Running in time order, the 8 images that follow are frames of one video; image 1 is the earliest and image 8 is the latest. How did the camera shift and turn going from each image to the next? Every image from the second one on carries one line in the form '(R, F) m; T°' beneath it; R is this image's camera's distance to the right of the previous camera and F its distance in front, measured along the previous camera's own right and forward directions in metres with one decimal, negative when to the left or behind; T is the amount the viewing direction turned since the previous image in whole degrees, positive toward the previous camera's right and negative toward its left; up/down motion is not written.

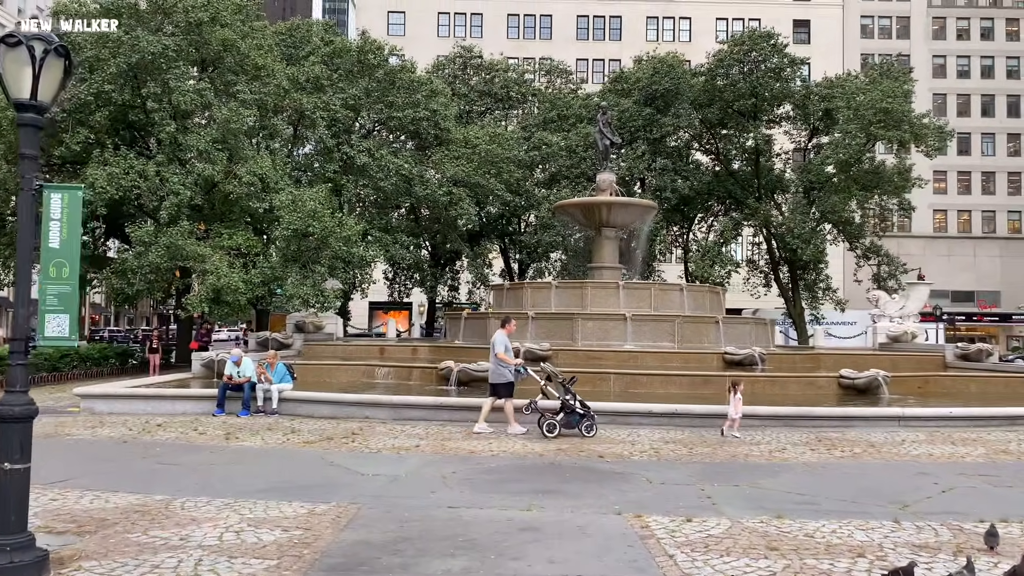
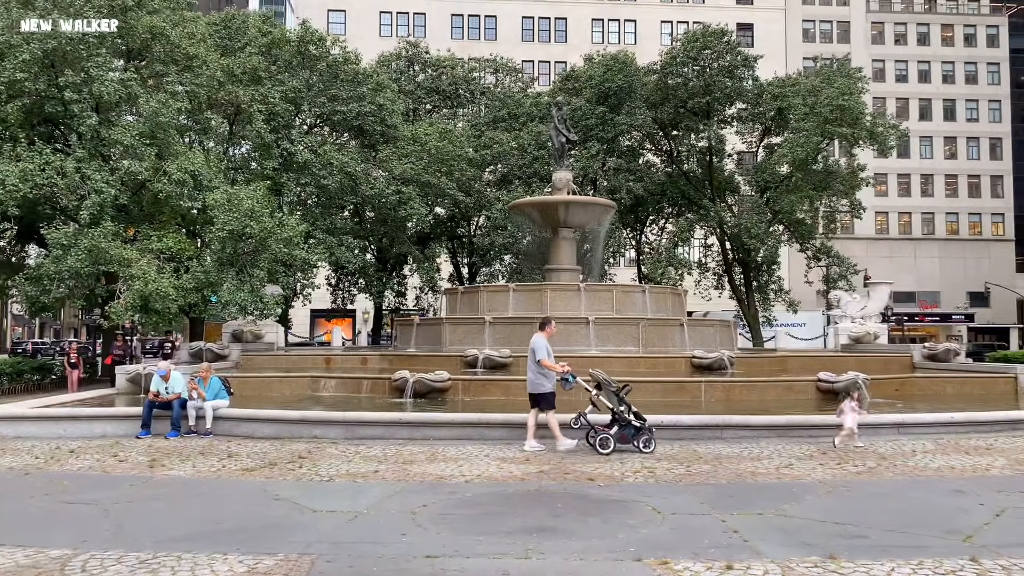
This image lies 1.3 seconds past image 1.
(-0.3, +1.3) m; +4°
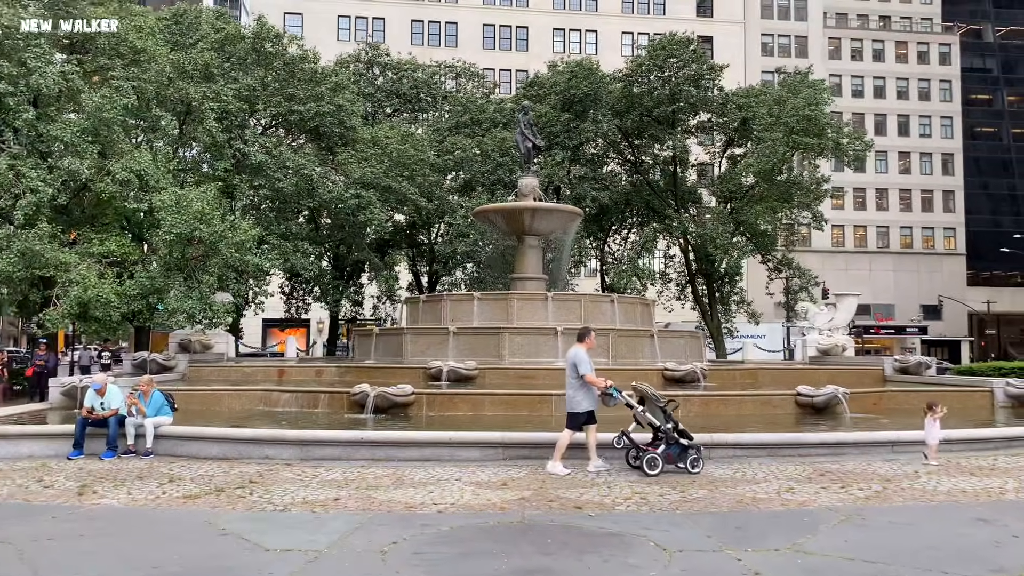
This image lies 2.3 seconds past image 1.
(-0.2, +0.8) m; +3°
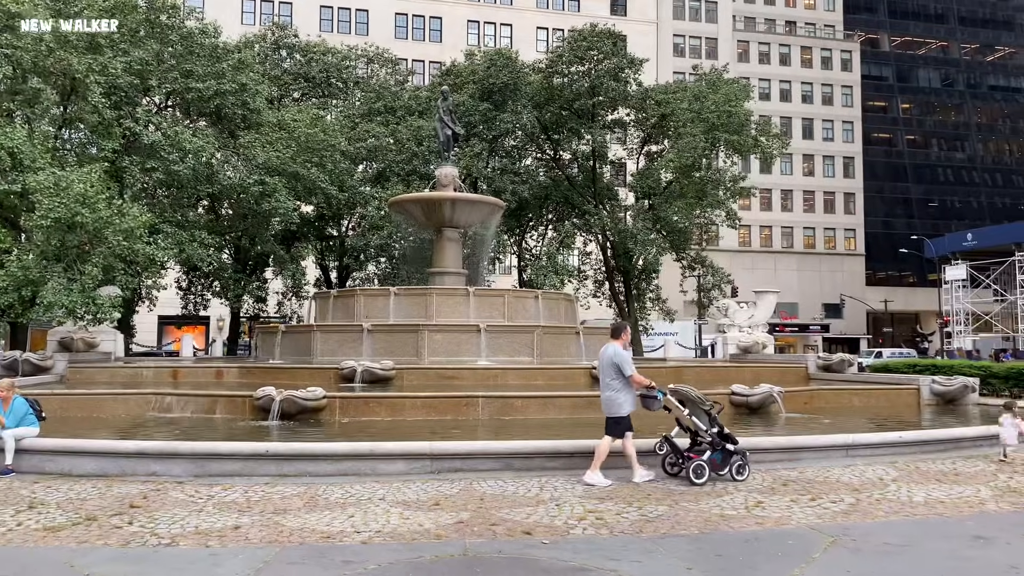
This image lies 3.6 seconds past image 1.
(-0.2, +1.1) m; +6°
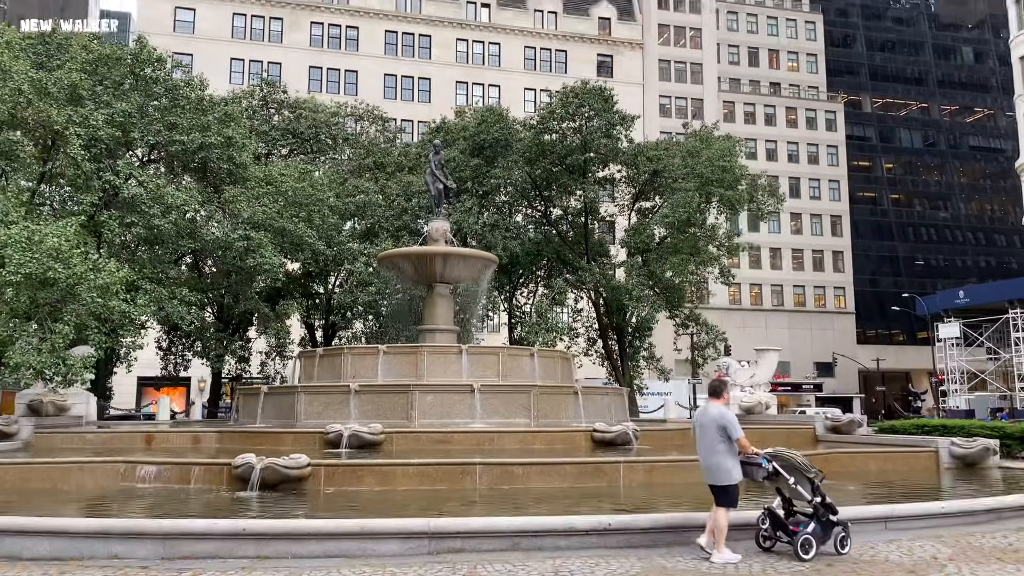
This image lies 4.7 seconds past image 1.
(-0.2, +0.8) m; +1°
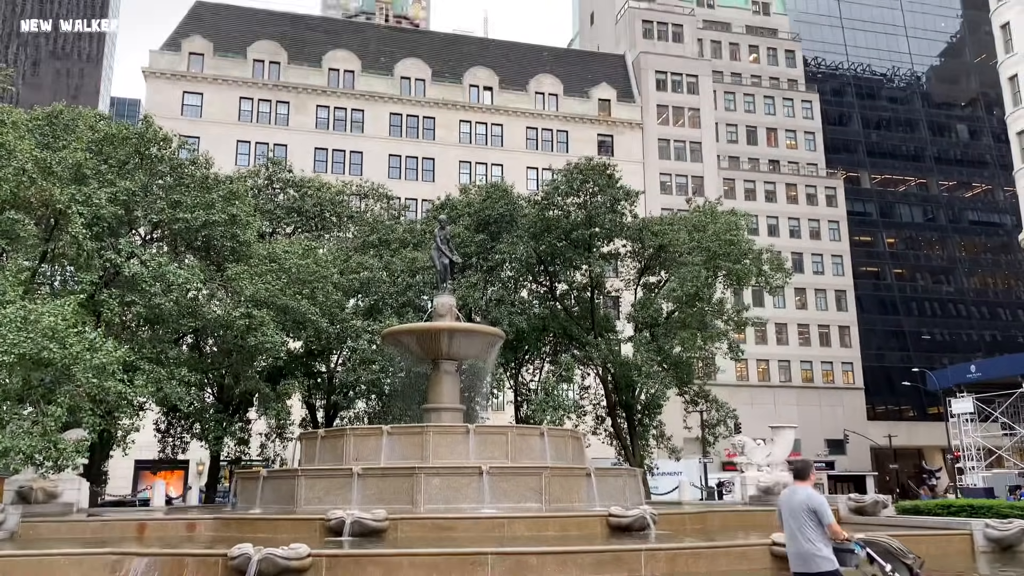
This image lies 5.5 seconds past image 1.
(-0.1, +0.5) m; 0°
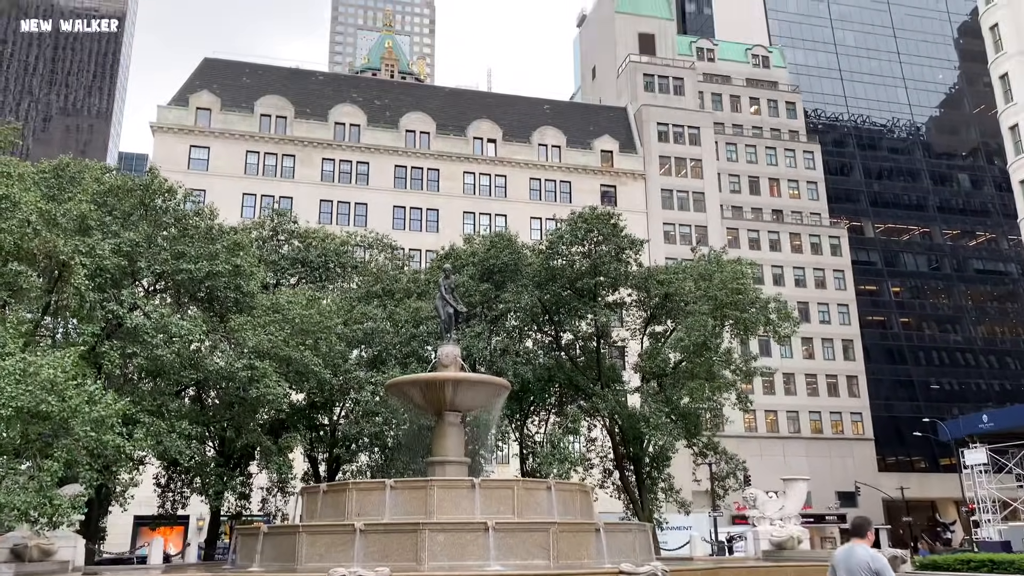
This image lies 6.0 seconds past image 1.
(0.0, +0.2) m; 0°
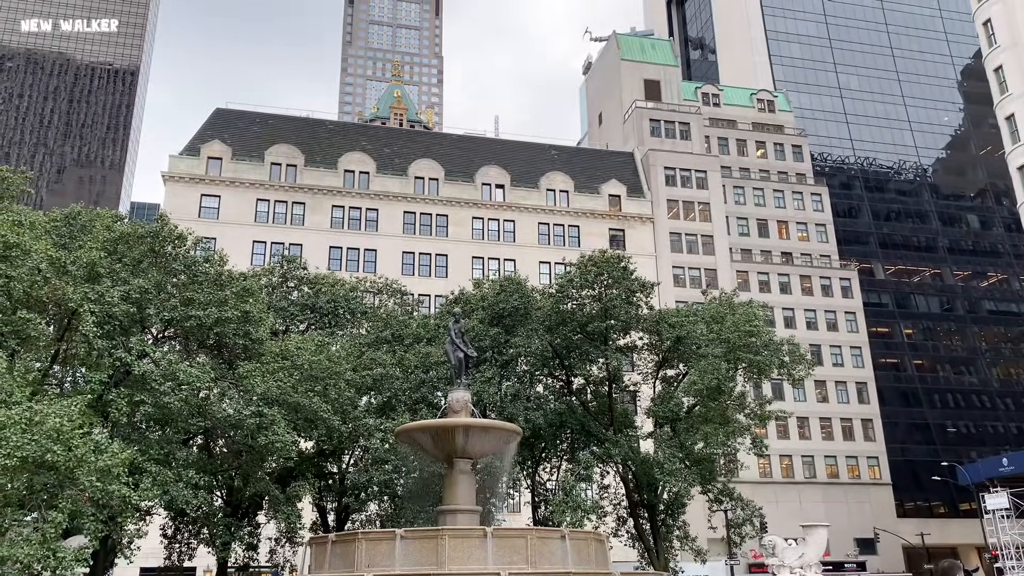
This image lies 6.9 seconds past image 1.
(0.0, +0.2) m; -1°
